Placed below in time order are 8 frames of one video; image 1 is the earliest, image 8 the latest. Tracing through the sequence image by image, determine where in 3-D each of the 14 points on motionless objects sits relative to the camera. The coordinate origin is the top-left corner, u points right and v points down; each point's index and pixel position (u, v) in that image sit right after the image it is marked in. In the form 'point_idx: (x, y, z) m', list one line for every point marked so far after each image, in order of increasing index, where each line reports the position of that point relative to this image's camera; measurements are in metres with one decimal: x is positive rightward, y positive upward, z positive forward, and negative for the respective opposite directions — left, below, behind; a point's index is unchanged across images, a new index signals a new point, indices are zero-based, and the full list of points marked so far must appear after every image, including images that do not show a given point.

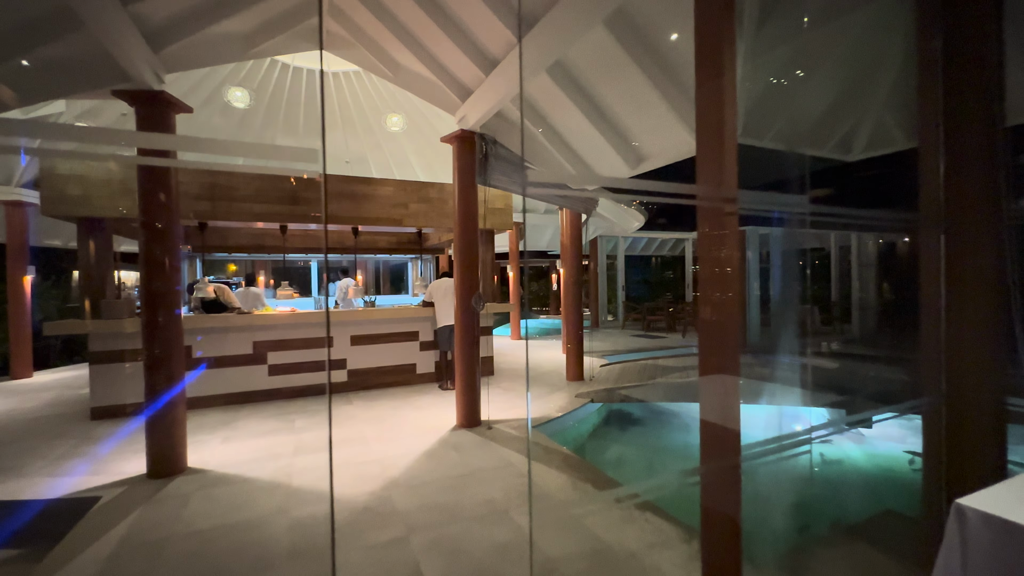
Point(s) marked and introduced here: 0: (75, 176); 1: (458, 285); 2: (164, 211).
0: (-4.7, +1.2, +4.8) m
1: (-0.6, 0.0, +4.6) m
2: (-2.7, +0.6, +3.5) m
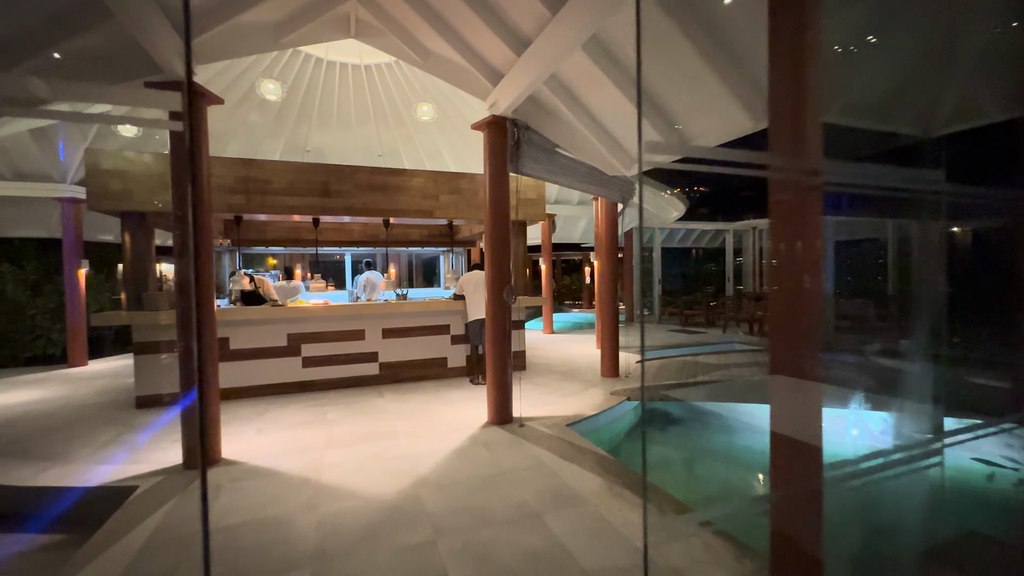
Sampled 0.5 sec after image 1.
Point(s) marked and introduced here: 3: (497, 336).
0: (-4.3, +1.3, +5.0) m
1: (-0.2, +0.1, +4.5) m
2: (-2.5, +0.7, +3.5) m
3: (-0.1, -0.5, +4.4) m
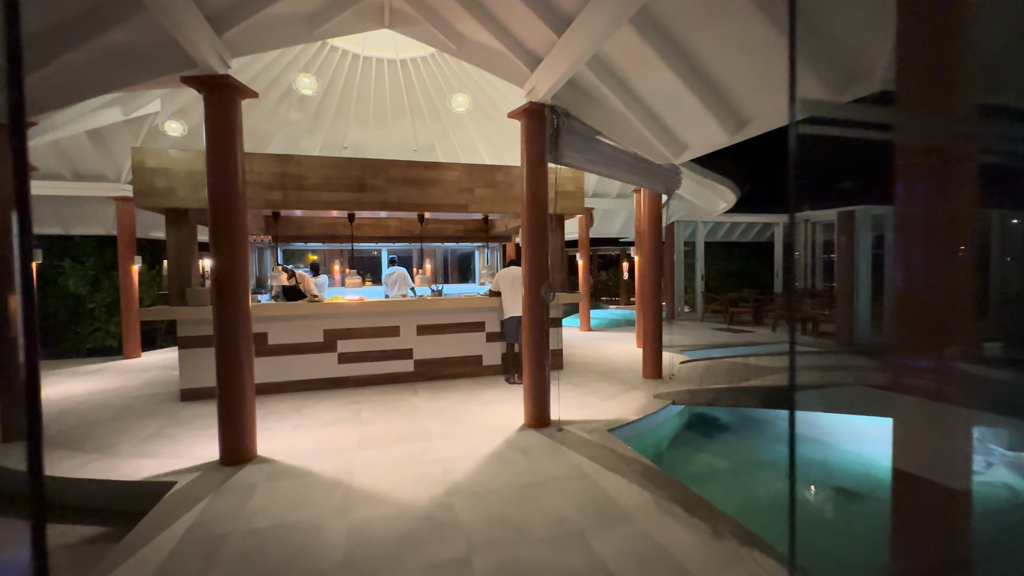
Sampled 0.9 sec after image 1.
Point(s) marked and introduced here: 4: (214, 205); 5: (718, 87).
0: (-3.9, +1.3, +5.0) m
1: (+0.1, +0.1, +4.2) m
2: (-2.2, +0.7, +3.5) m
3: (+0.2, -0.4, +4.2) m
4: (-2.3, +0.7, +3.5) m
5: (+1.5, +1.5, +3.4) m
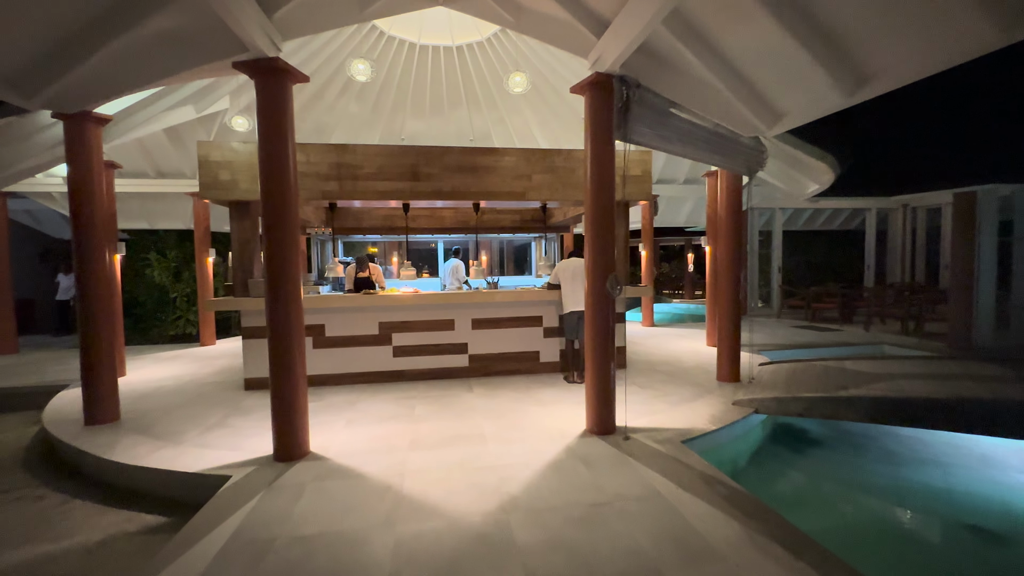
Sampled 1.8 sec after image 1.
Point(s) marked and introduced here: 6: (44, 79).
0: (-3.3, +1.4, +5.1) m
1: (+0.7, +0.2, +3.9) m
2: (-1.7, +0.8, +3.4) m
3: (+0.7, -0.4, +3.8) m
4: (-1.8, +0.7, +3.4) m
5: (+2.0, +1.5, +2.8) m
6: (-3.3, +1.5, +3.1) m
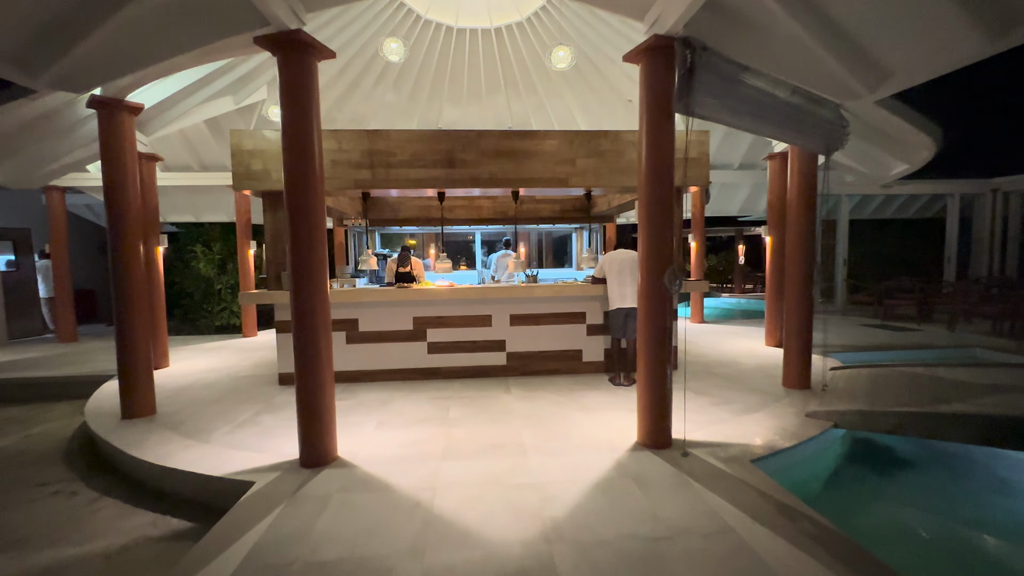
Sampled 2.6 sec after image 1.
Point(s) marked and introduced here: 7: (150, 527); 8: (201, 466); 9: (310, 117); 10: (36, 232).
0: (-2.8, +1.5, +5.0) m
1: (+1.0, +0.2, +3.4) m
2: (-1.4, +0.8, +3.1) m
3: (+1.1, -0.3, +3.4) m
4: (-1.5, +0.8, +3.1) m
5: (+2.2, +1.6, +2.2) m
6: (-3.0, +1.5, +3.0) m
7: (-2.5, -1.6, +3.1) m
8: (-2.3, -1.3, +3.3) m
9: (-1.4, +1.2, +3.1) m
10: (-10.2, +1.2, +9.6) m
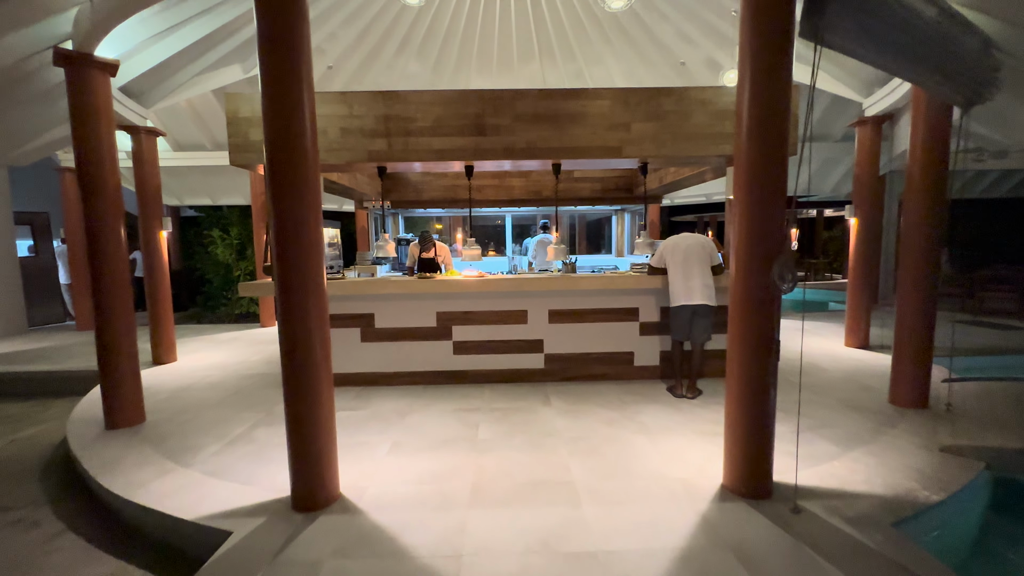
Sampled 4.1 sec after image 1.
0: (-2.4, +1.6, +4.3) m
1: (+1.3, +0.2, +2.5) m
2: (-1.1, +0.8, +2.4) m
3: (+1.4, -0.3, +2.5) m
4: (-1.3, +0.8, +2.4) m
5: (+2.4, +1.5, +1.2) m
6: (-2.7, +1.5, +2.3) m
7: (-2.2, -1.6, +2.5) m
8: (-2.0, -1.3, +2.7) m
9: (-1.1, +1.2, +2.3) m
10: (-9.5, +1.5, +9.4) m
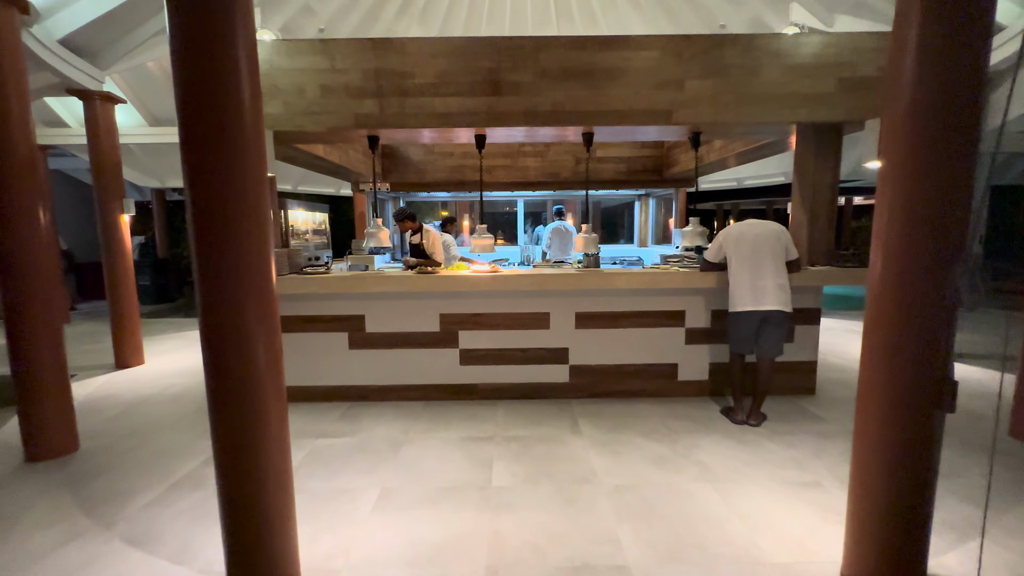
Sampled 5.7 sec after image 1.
0: (-2.2, +1.6, +3.4) m
1: (+1.4, +0.2, +1.7) m
2: (-1.0, +0.8, +1.5) m
3: (+1.5, -0.4, +1.7) m
4: (-1.1, +0.8, +1.5) m
5: (+2.6, +1.4, +0.3) m
6: (-2.6, +1.5, +1.5) m
7: (-2.1, -1.6, +1.7) m
8: (-1.9, -1.3, +1.9) m
9: (-1.0, +1.2, +1.5) m
10: (-9.3, +1.7, +8.6) m
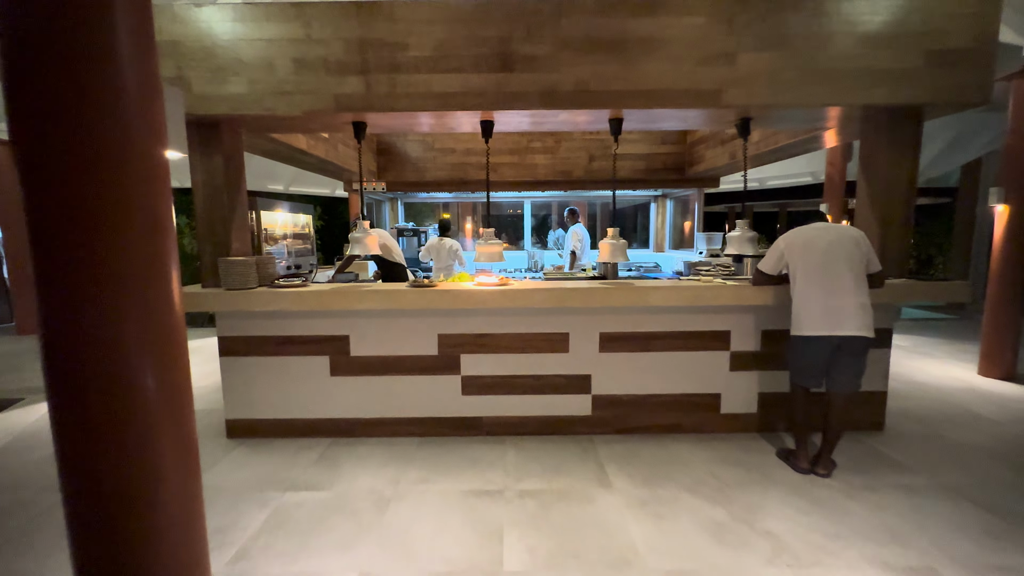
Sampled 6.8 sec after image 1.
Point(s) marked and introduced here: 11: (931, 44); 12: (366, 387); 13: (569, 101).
0: (-2.2, +1.5, +2.8) m
1: (+1.5, +0.1, +1.1) m
2: (-0.9, +0.7, +0.9) m
3: (+1.6, -0.5, +1.1) m
4: (-1.0, +0.7, +0.9) m
5: (+2.6, +1.3, -0.3) m
6: (-2.5, +1.4, +0.9) m
7: (-2.0, -1.7, +1.1) m
8: (-1.8, -1.4, +1.3) m
9: (-0.9, +1.1, +0.9) m
10: (-9.2, +1.6, +8.1) m
11: (+2.6, +1.5, +2.8) m
12: (-1.1, -0.7, +3.3) m
13: (+0.4, +1.2, +2.9) m
